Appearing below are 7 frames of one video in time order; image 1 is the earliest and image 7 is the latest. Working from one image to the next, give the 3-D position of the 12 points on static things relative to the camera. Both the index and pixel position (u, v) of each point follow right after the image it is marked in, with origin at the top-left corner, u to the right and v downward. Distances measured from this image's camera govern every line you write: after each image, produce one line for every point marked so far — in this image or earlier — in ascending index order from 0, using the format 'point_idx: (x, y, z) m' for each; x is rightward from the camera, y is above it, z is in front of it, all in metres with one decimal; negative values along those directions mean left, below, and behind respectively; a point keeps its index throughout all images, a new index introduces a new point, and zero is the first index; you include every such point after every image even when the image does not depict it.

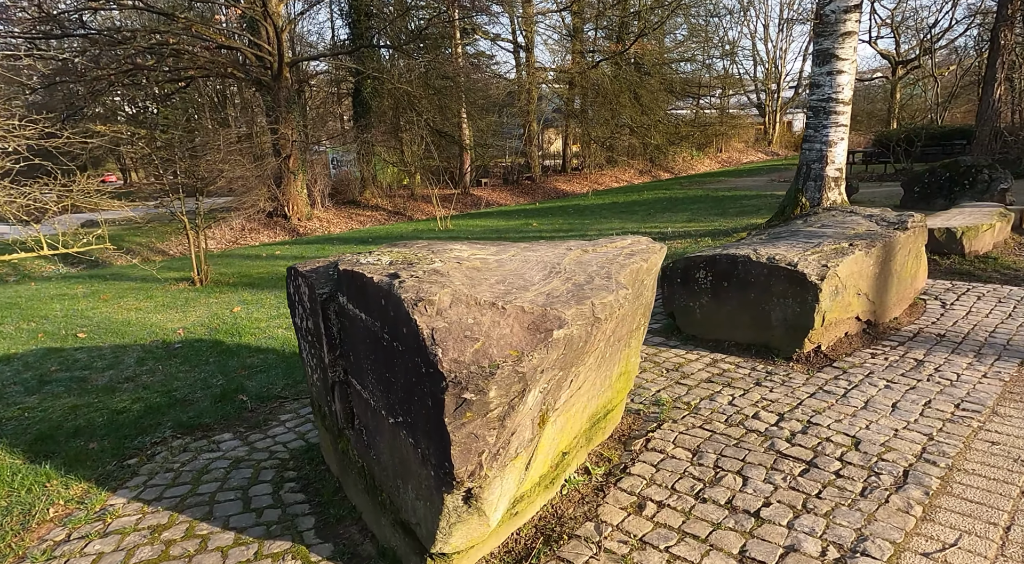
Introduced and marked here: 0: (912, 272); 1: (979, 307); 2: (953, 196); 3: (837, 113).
0: (+3.2, +0.1, +5.5) m
1: (+3.9, -0.2, +5.7) m
2: (+7.8, +1.5, +12.0) m
3: (+4.1, +2.2, +8.7) m
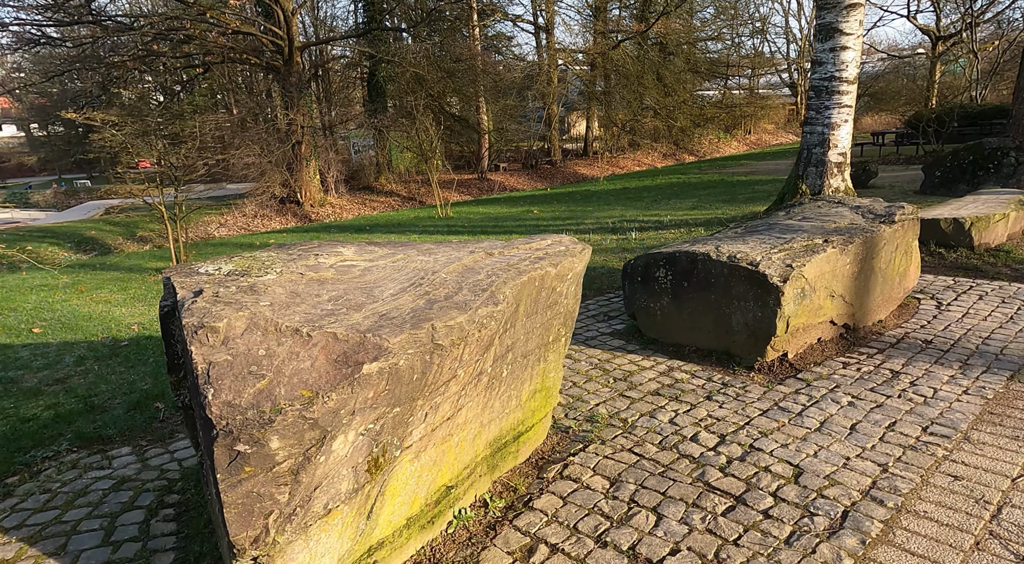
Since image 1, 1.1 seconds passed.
0: (+2.8, +0.1, +5.0) m
1: (+3.5, -0.2, +5.2) m
2: (+7.7, +1.7, +11.3) m
3: (+3.9, +2.2, +8.1) m
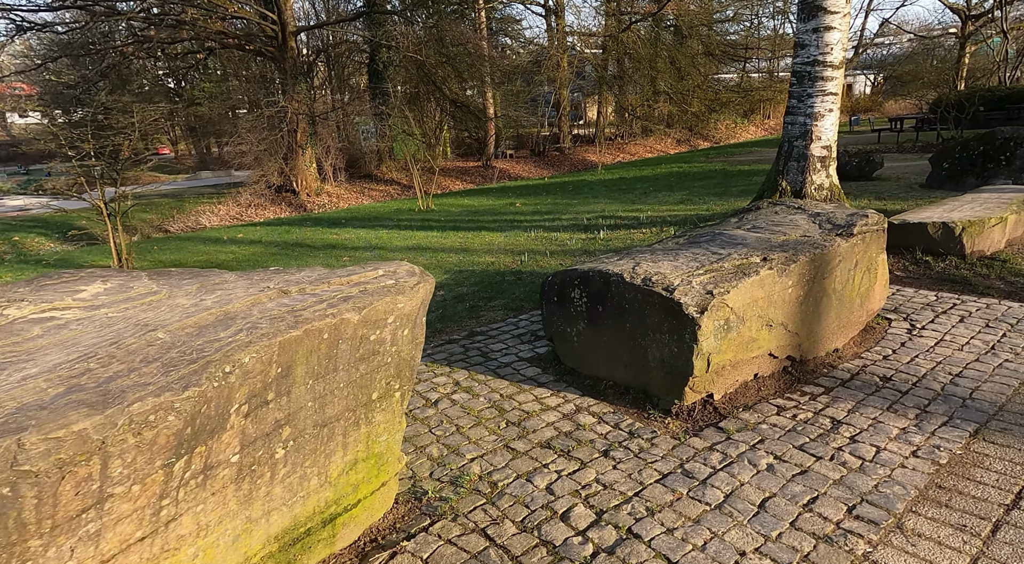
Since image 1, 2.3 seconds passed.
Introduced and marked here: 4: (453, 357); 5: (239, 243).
0: (+2.2, -0.1, +4.3) m
1: (+2.9, -0.3, +4.5) m
2: (+7.2, +1.6, +10.4) m
3: (+3.3, +2.2, +7.3) m
4: (-0.4, -0.5, +4.7) m
5: (-4.8, +0.7, +12.2) m
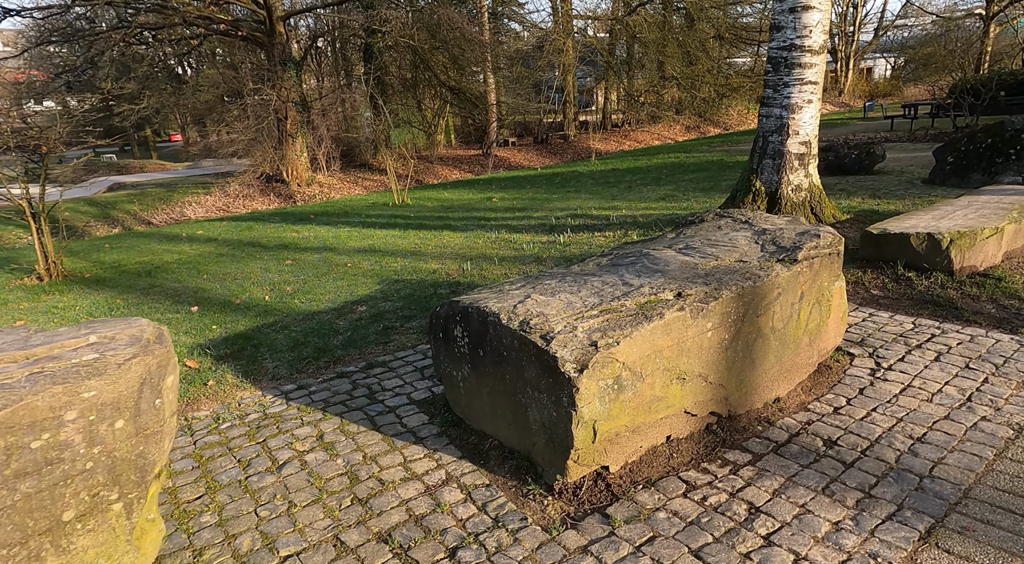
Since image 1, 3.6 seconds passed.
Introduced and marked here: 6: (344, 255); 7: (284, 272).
0: (+1.6, -0.2, +3.5) m
1: (+2.3, -0.5, +3.7) m
2: (+6.7, +1.6, +9.6) m
3: (+2.7, +2.1, +6.5) m
4: (-1.0, -0.7, +4.0) m
5: (-5.3, +0.7, +11.6) m
6: (-2.2, +0.3, +8.9) m
7: (-2.7, +0.1, +8.0) m
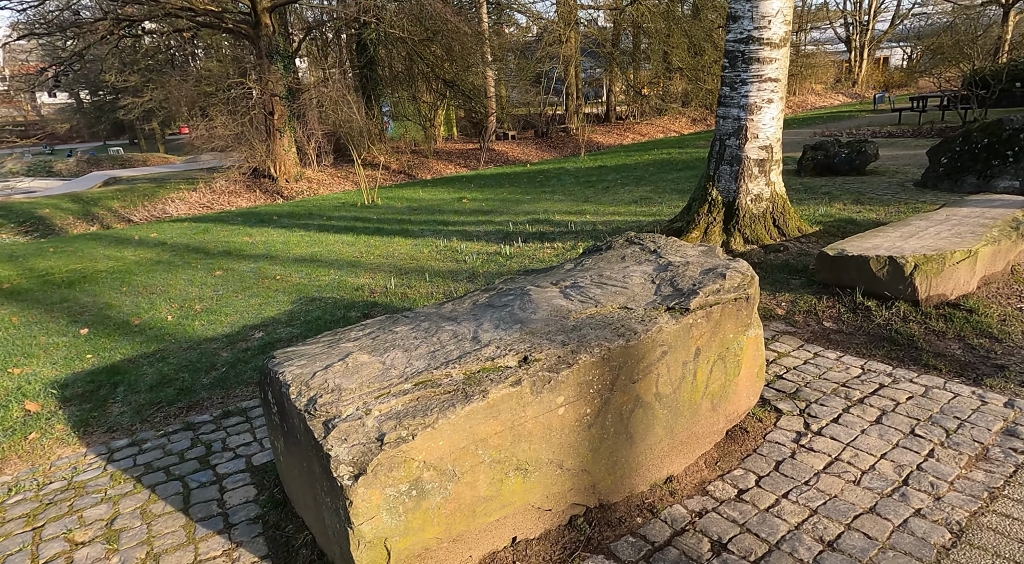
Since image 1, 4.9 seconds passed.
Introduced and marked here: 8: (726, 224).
0: (+0.9, -0.4, +2.9) m
1: (+1.6, -0.7, +3.0) m
2: (+6.1, +1.4, +8.8) m
3: (+2.1, +1.9, +5.8) m
4: (-1.7, -0.9, +3.4) m
5: (-5.9, +0.6, +11.0) m
6: (-2.8, +0.2, +8.2) m
7: (-3.3, 0.0, +7.4) m
8: (+1.9, +0.5, +6.2) m
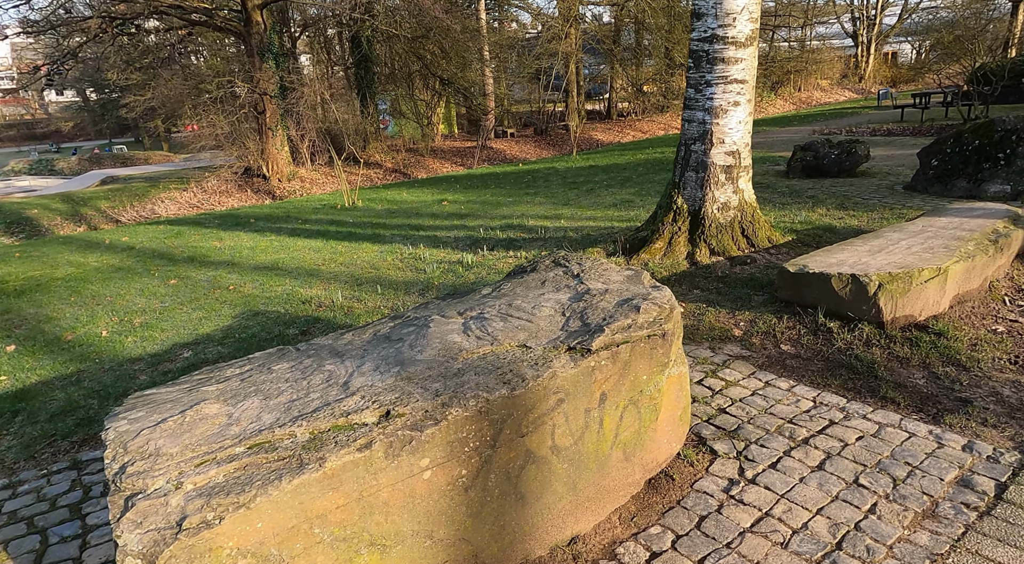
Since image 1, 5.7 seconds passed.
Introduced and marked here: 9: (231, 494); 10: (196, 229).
0: (+0.4, -0.6, +2.6) m
1: (+1.1, -0.8, +2.7) m
2: (+5.7, +1.3, +8.4) m
3: (+1.7, +1.8, +5.5) m
4: (-2.2, -1.0, +3.1) m
5: (-6.3, +0.5, +10.8) m
6: (-3.2, +0.1, +7.9) m
7: (-3.7, -0.1, +7.1) m
8: (+1.5, +0.4, +5.9) m
9: (-0.7, -0.5, +1.8) m
10: (-5.8, +1.0, +12.4) m
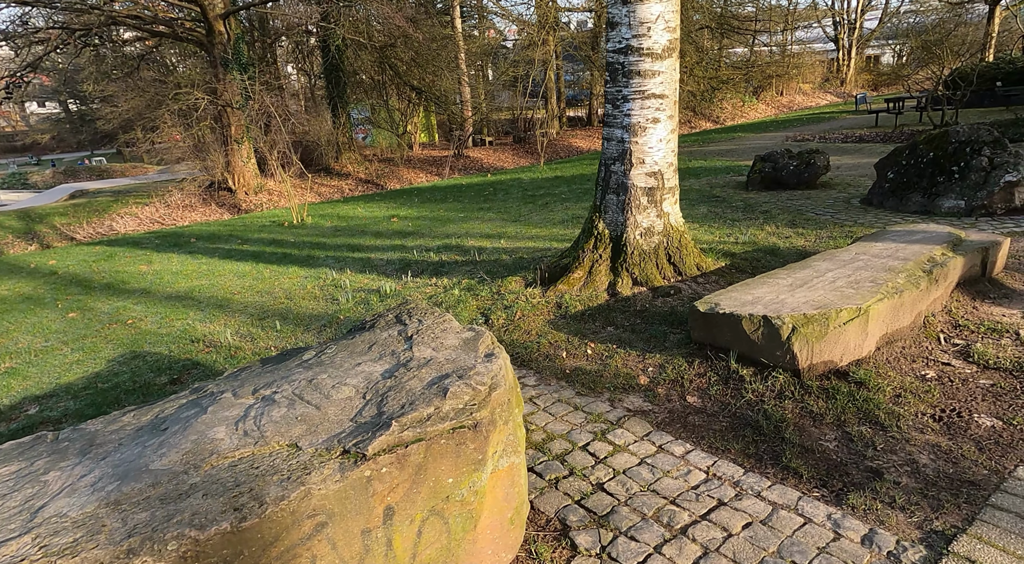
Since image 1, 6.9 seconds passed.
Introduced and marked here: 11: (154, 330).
0: (-0.2, -0.8, +2.1) m
1: (+0.5, -1.1, +2.2) m
2: (+4.9, +1.1, +8.0) m
3: (+0.9, +1.5, +5.0) m
4: (-2.8, -1.3, +2.5) m
5: (-7.1, +0.1, +10.2) m
6: (-4.0, -0.2, +7.4) m
7: (-4.4, -0.5, +6.5) m
8: (+0.8, +0.2, +5.4) m
9: (-1.4, -0.8, +1.3) m
10: (-6.6, +0.5, +11.8) m
11: (-3.2, -0.4, +6.2) m
